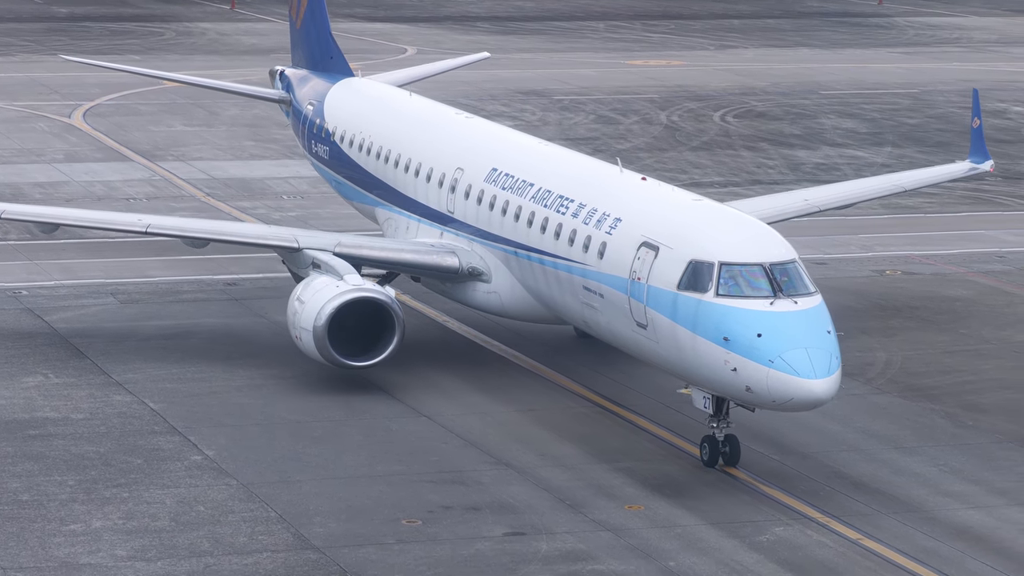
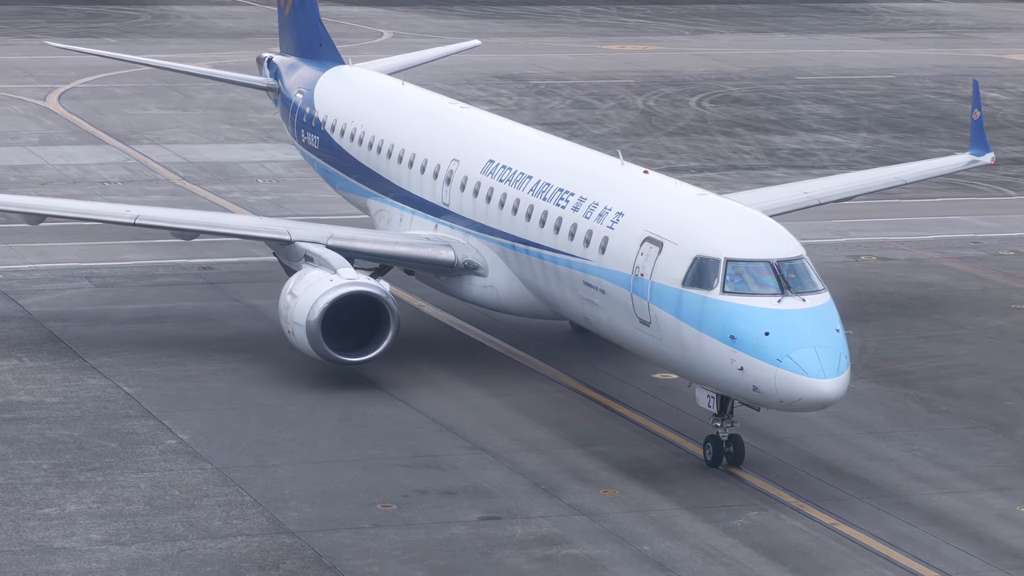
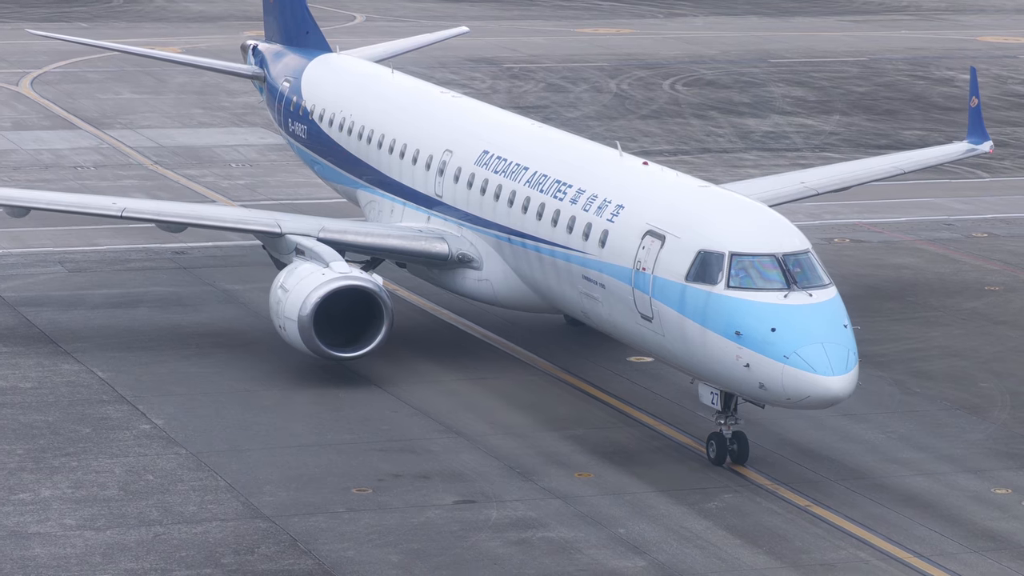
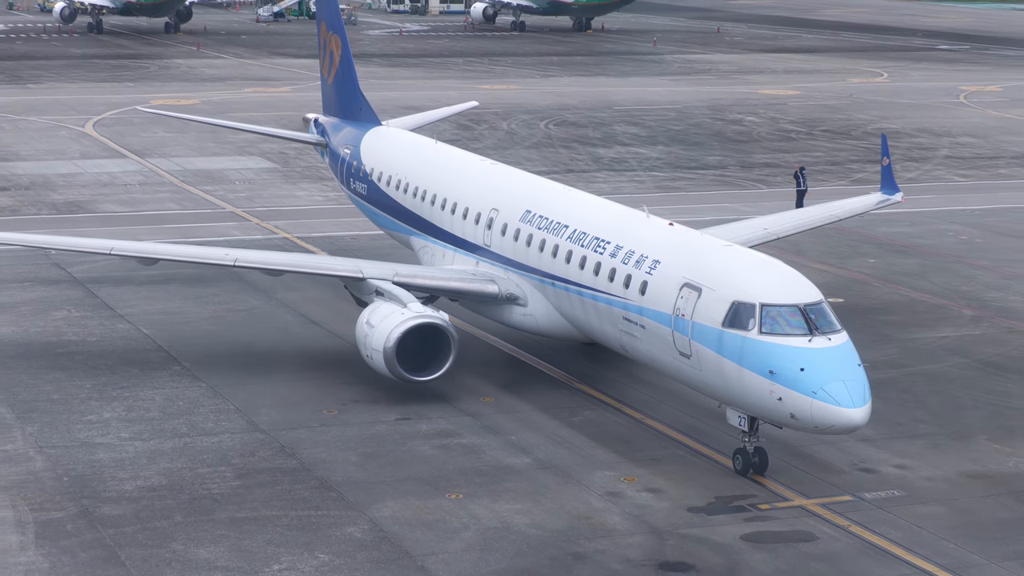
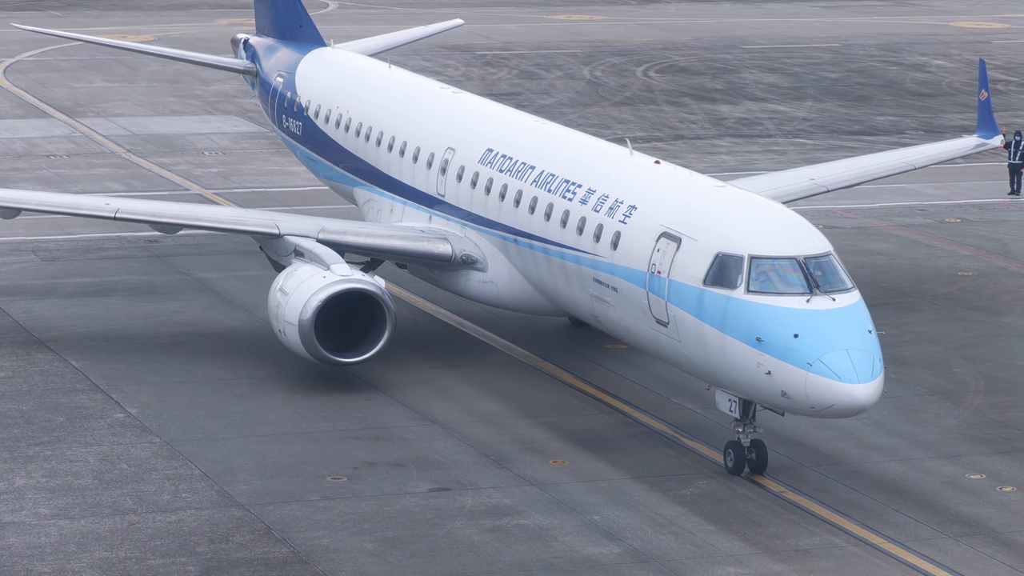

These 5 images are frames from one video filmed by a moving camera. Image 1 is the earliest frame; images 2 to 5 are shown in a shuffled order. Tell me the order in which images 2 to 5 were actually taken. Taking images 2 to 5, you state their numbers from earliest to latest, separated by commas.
2, 3, 5, 4
